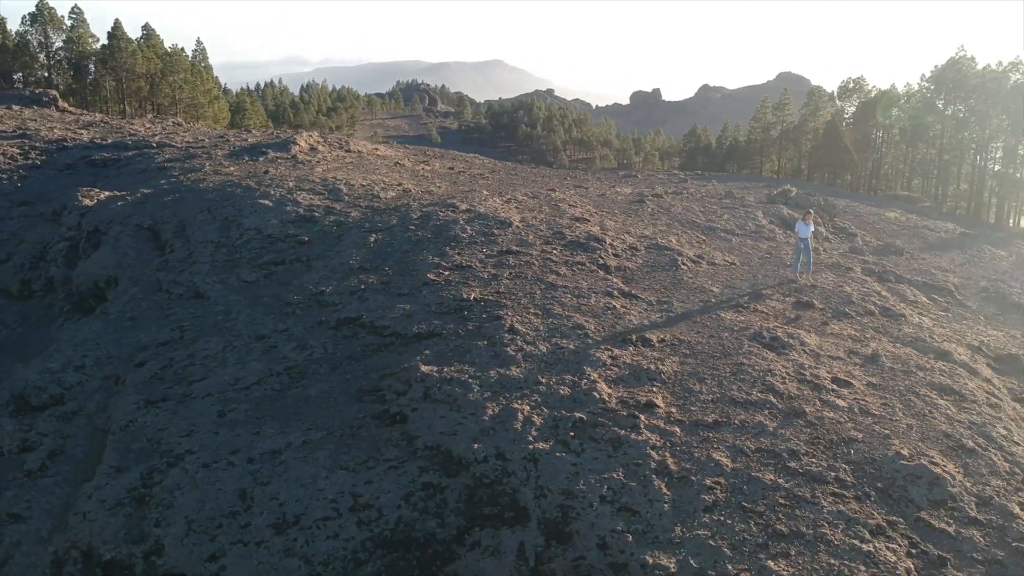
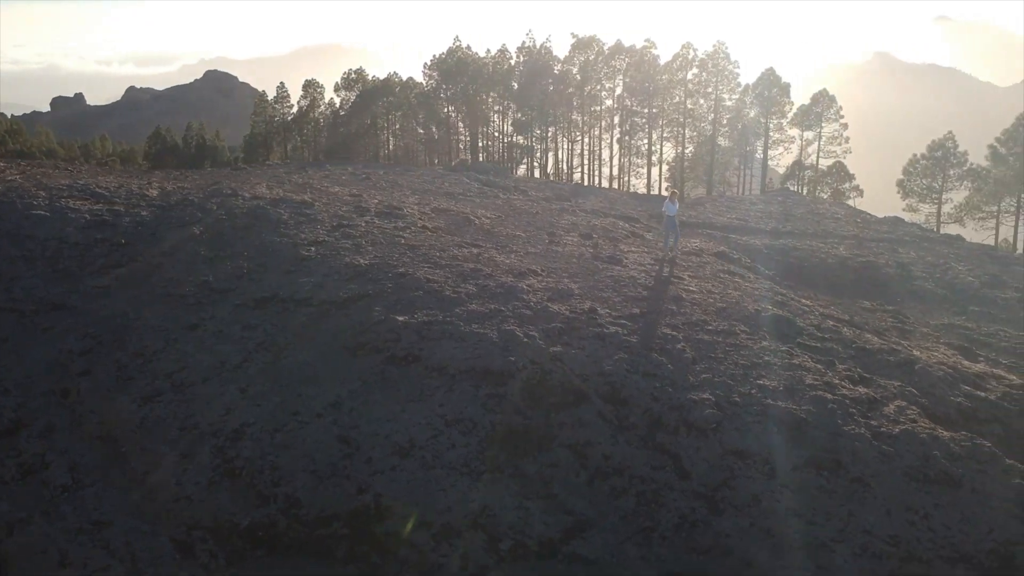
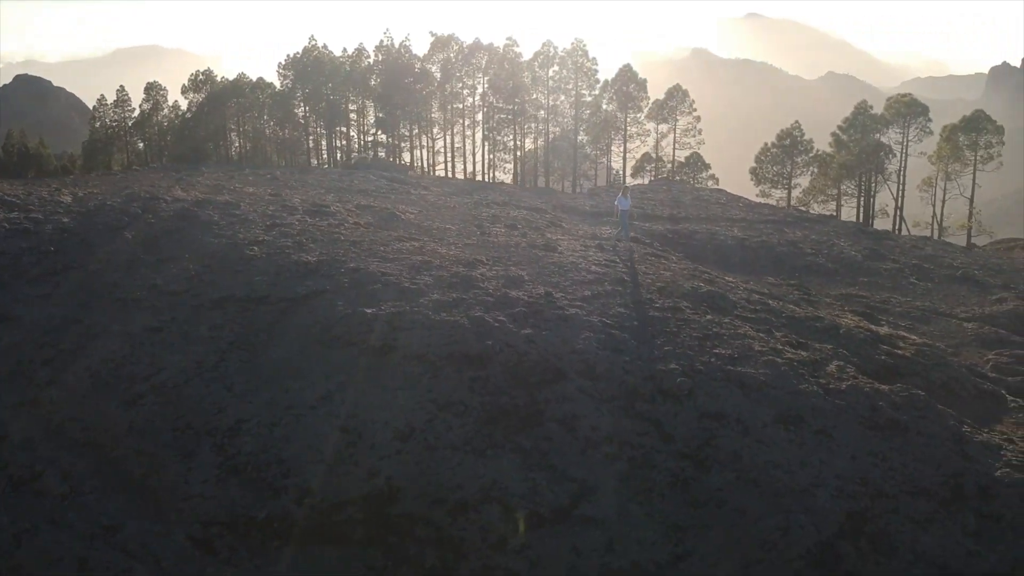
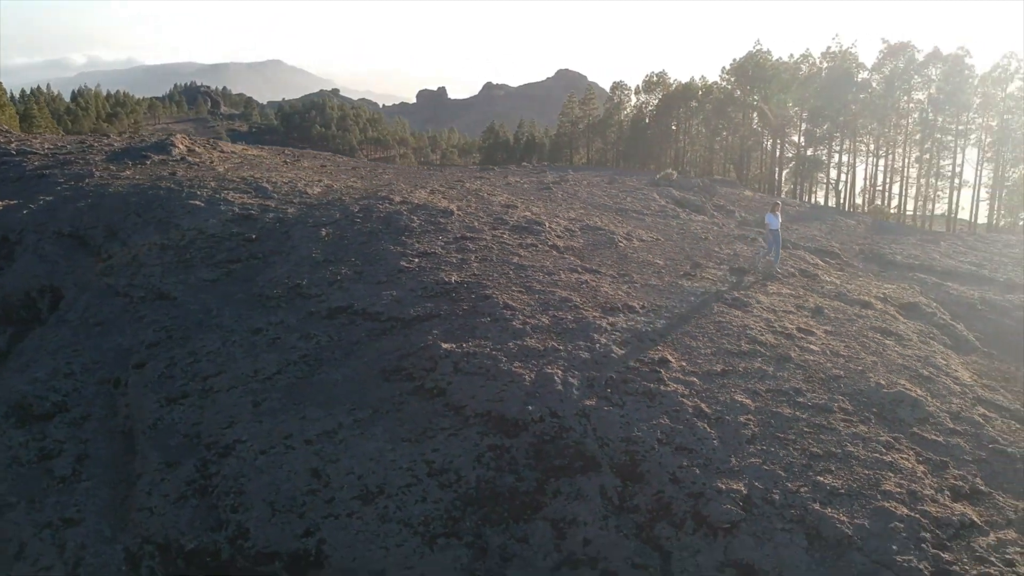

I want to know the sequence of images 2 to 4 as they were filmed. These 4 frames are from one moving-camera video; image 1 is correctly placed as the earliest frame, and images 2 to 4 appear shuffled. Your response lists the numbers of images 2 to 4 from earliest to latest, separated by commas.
4, 2, 3
